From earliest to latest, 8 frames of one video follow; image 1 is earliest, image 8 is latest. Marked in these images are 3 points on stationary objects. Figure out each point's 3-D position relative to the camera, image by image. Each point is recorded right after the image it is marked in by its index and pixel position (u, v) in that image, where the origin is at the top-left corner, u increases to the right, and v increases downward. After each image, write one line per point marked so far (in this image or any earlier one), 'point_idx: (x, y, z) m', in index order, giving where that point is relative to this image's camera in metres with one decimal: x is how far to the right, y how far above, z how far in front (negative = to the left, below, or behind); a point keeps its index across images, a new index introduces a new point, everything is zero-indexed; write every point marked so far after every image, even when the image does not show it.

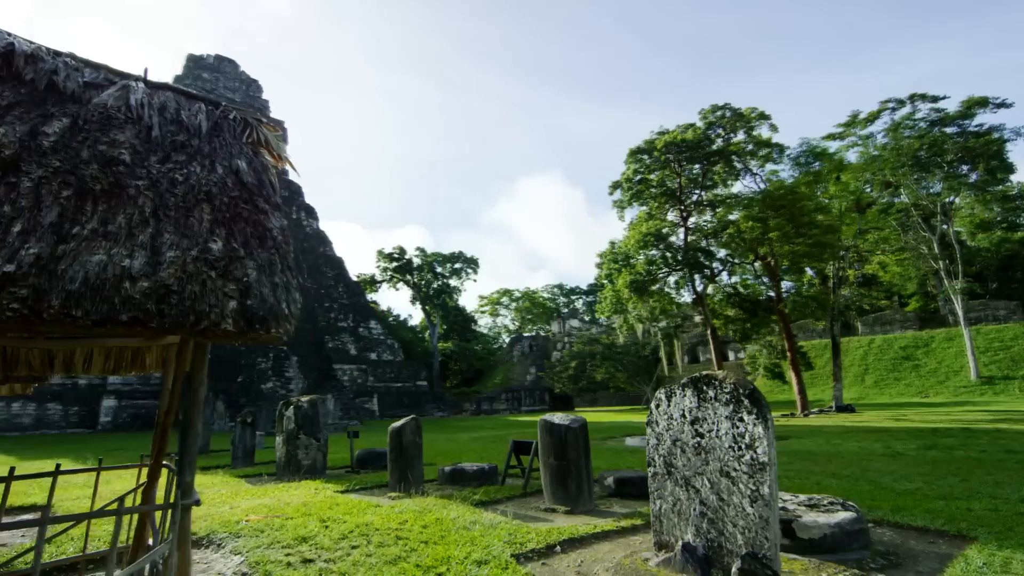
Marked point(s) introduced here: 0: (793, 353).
0: (+8.3, -1.9, +18.0) m
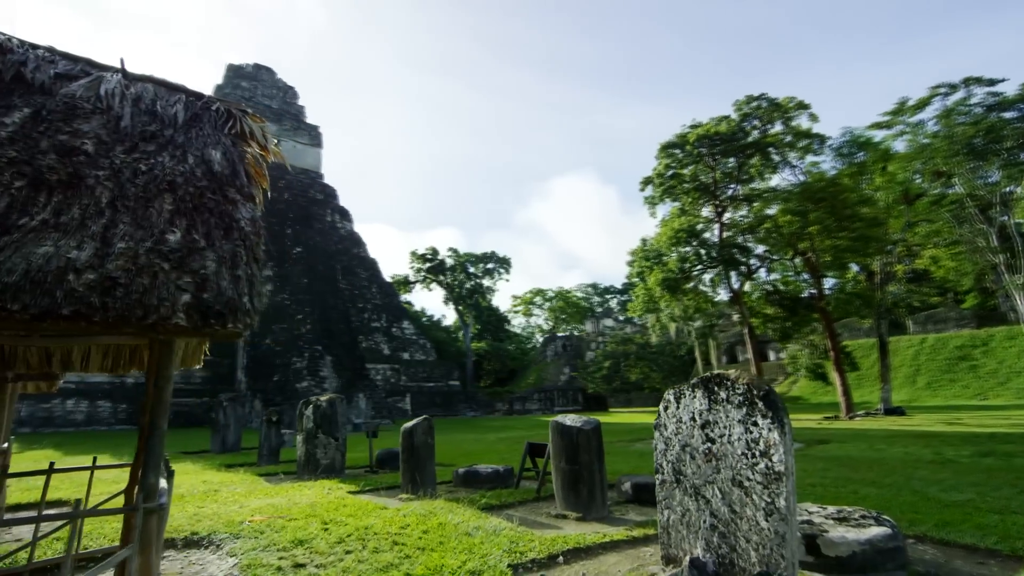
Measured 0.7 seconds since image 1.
0: (+9.2, -1.8, +17.2) m
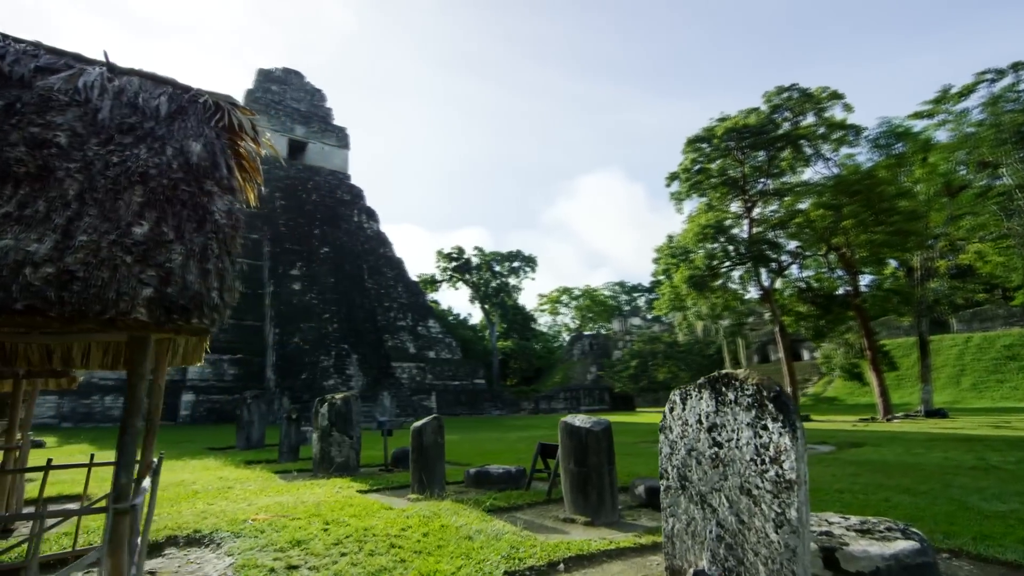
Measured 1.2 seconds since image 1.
0: (+9.9, -1.7, +16.6) m
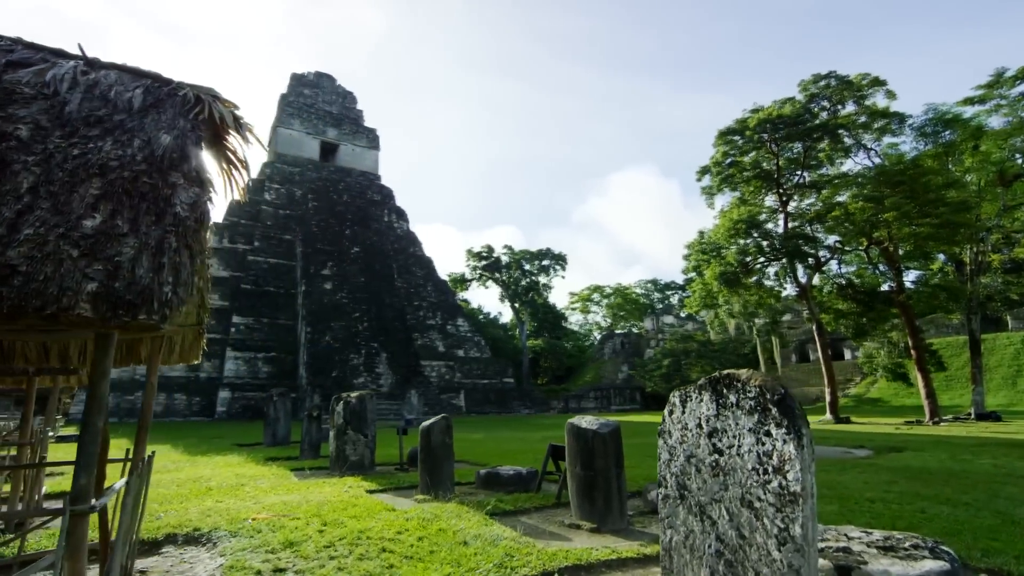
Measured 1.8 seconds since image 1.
0: (+10.6, -1.6, +15.8) m
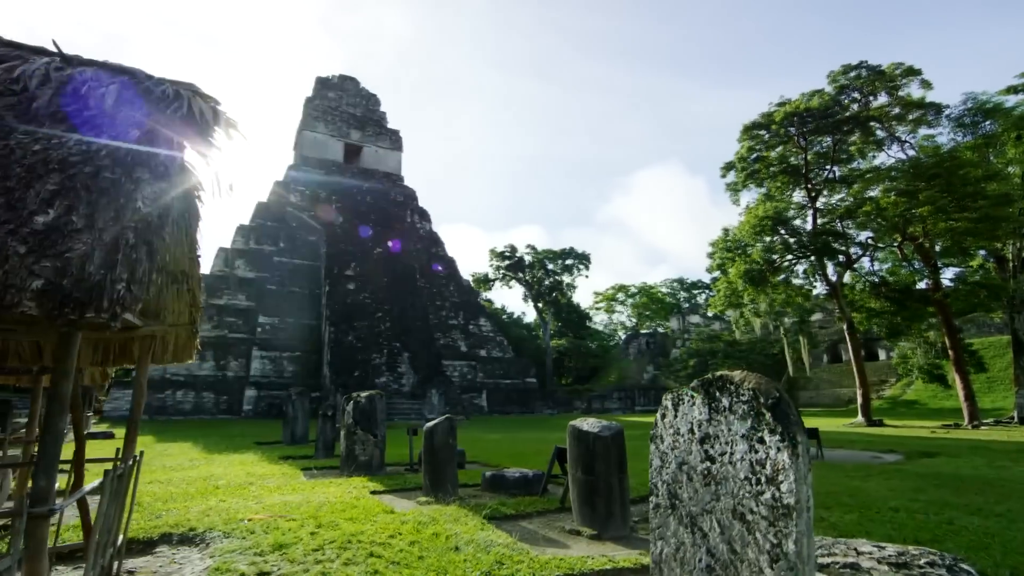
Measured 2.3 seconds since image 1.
0: (+11.1, -1.6, +15.2) m
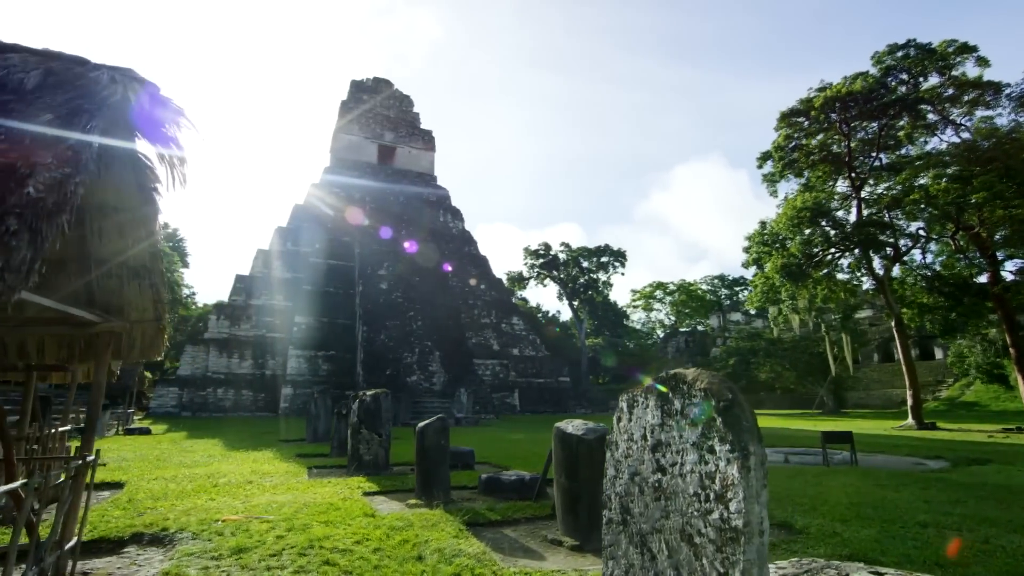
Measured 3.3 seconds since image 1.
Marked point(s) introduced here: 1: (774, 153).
0: (+11.7, -1.4, +14.0) m
1: (+6.7, +3.4, +15.5) m
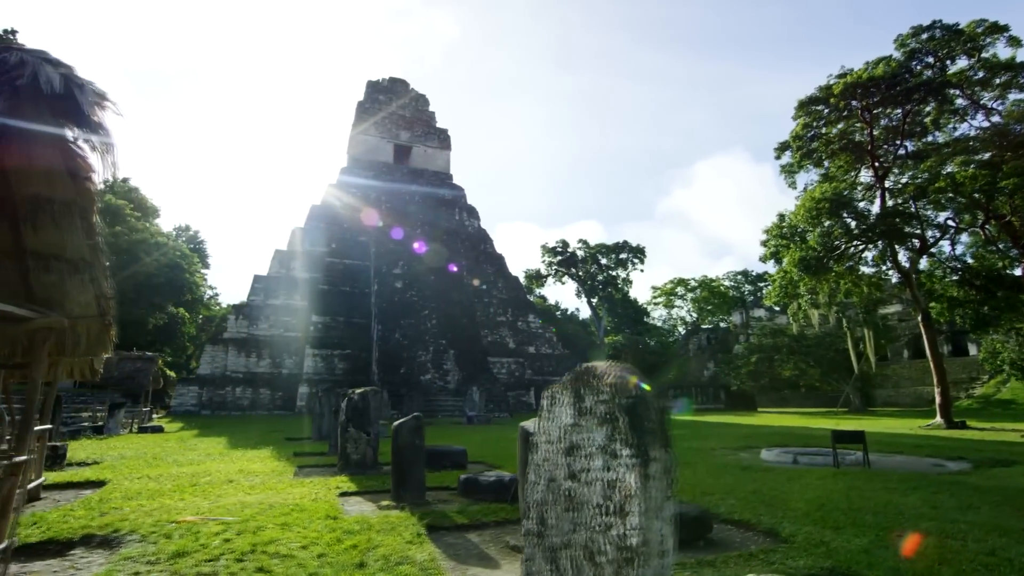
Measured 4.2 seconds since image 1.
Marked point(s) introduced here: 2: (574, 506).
0: (+11.9, -1.3, +13.3) m
1: (+6.9, +3.6, +14.9) m
2: (+0.2, -0.7, +1.9) m
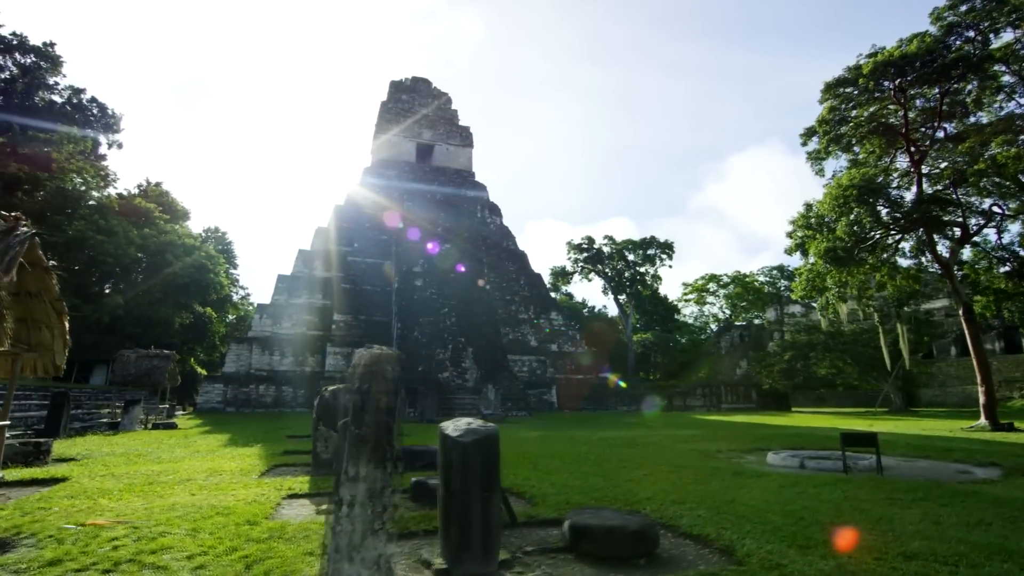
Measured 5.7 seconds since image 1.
0: (+12.1, -1.0, +12.0) m
1: (+7.1, +3.8, +14.0) m
2: (-0.4, -0.6, +1.5) m
